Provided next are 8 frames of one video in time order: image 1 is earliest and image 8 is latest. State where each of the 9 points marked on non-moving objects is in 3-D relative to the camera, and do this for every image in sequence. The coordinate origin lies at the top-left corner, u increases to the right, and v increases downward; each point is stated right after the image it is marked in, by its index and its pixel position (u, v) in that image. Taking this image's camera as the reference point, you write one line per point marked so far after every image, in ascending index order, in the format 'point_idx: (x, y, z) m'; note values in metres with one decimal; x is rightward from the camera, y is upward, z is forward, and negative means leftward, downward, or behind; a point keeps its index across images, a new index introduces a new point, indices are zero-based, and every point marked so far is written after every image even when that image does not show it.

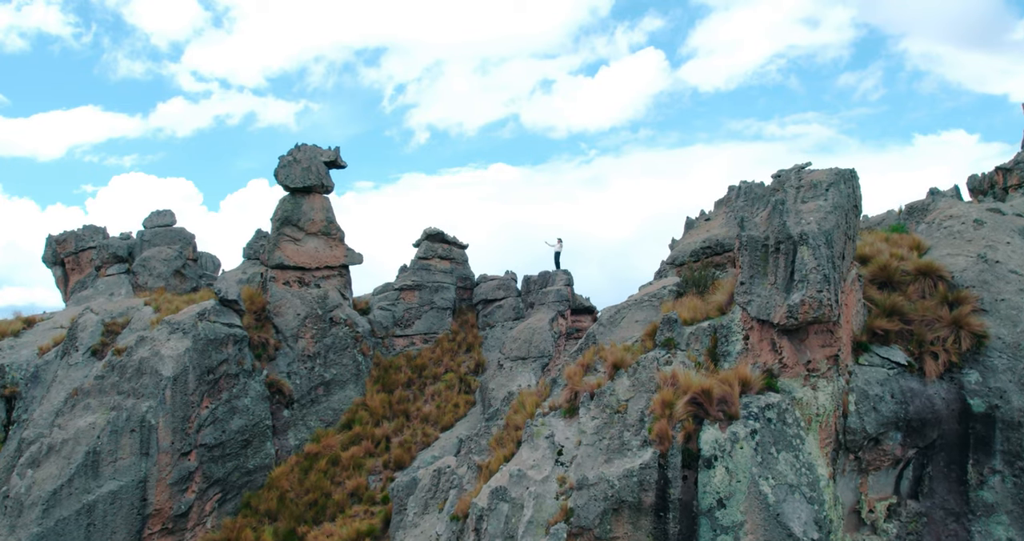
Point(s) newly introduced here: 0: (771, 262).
0: (+2.8, +0.1, +9.3) m
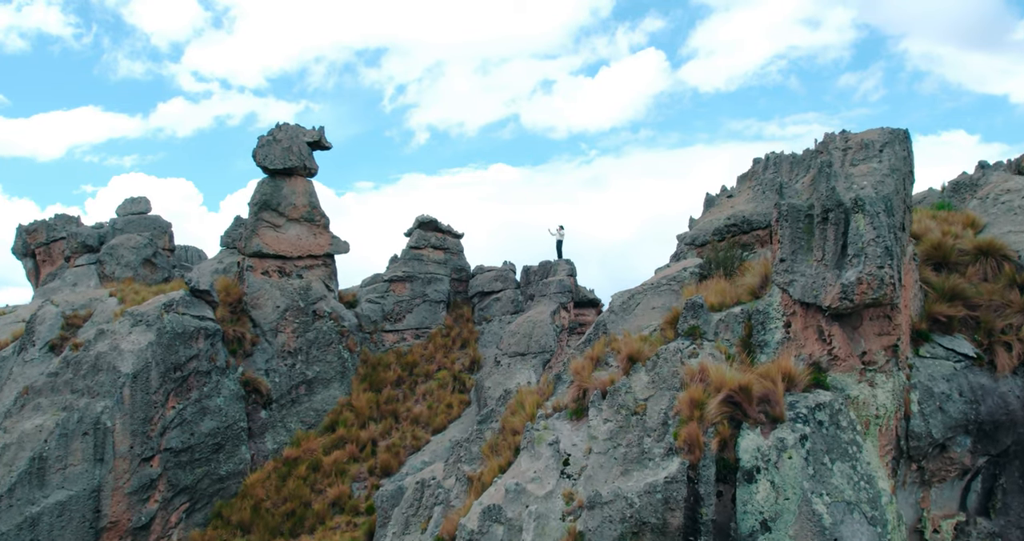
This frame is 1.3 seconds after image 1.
0: (+2.8, +0.3, +7.8) m
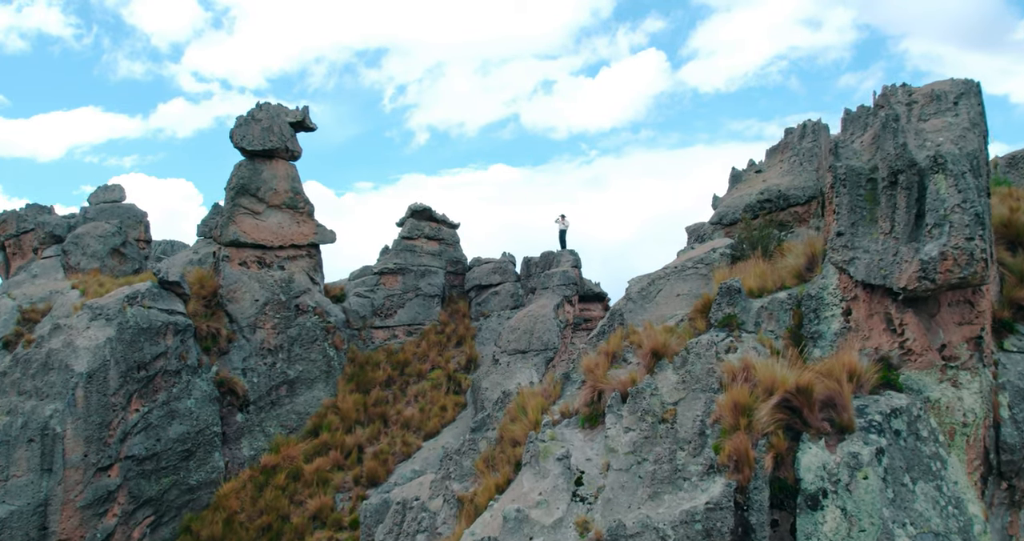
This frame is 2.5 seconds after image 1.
0: (+2.7, +0.5, +6.4) m
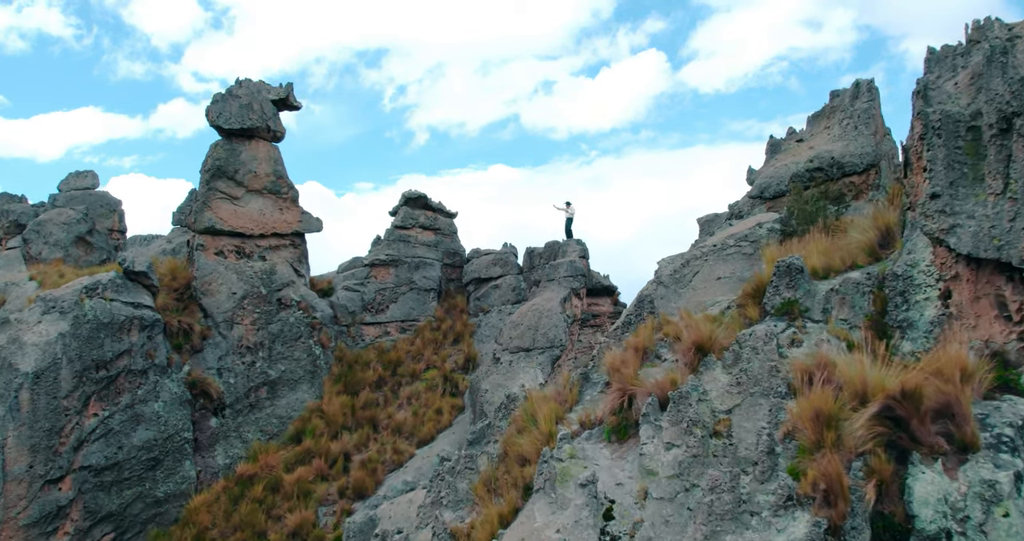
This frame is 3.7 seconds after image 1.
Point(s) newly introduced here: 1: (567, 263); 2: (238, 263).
0: (+2.8, +0.7, +5.0) m
1: (+1.0, +0.1, +14.8) m
2: (-4.6, +0.1, +14.6) m
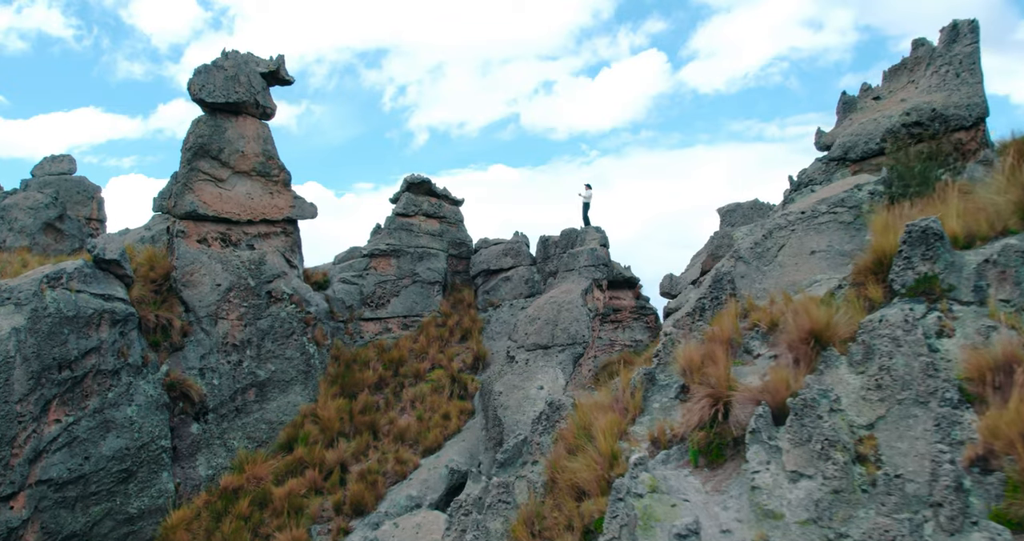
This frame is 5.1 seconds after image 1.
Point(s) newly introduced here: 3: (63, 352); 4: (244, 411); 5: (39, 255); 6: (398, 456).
0: (+3.0, +0.8, +3.6) m
1: (+1.2, +0.3, +13.4) m
2: (-4.4, +0.3, +13.2) m
3: (-5.3, -1.0, +10.3) m
4: (-3.8, -2.0, +12.4) m
5: (-6.9, +0.2, +12.6) m
6: (-1.5, -2.5, +11.6) m
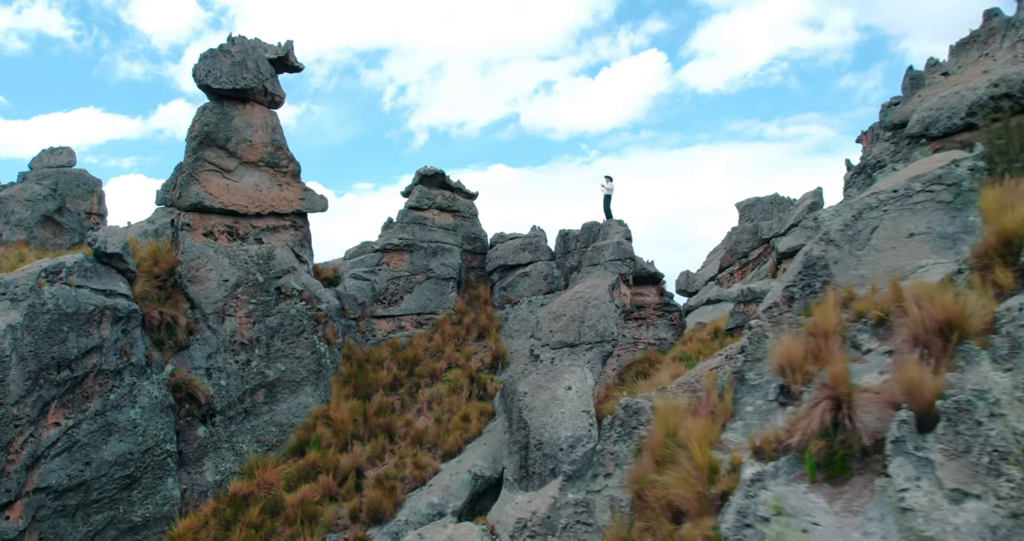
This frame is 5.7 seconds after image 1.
0: (+3.3, +0.9, +3.0) m
1: (+1.5, +0.4, +12.7) m
2: (-4.1, +0.3, +12.6) m
3: (-5.0, -0.9, +9.7) m
4: (-3.5, -1.9, +11.8) m
5: (-6.6, +0.3, +12.0) m
6: (-1.2, -2.4, +11.0) m
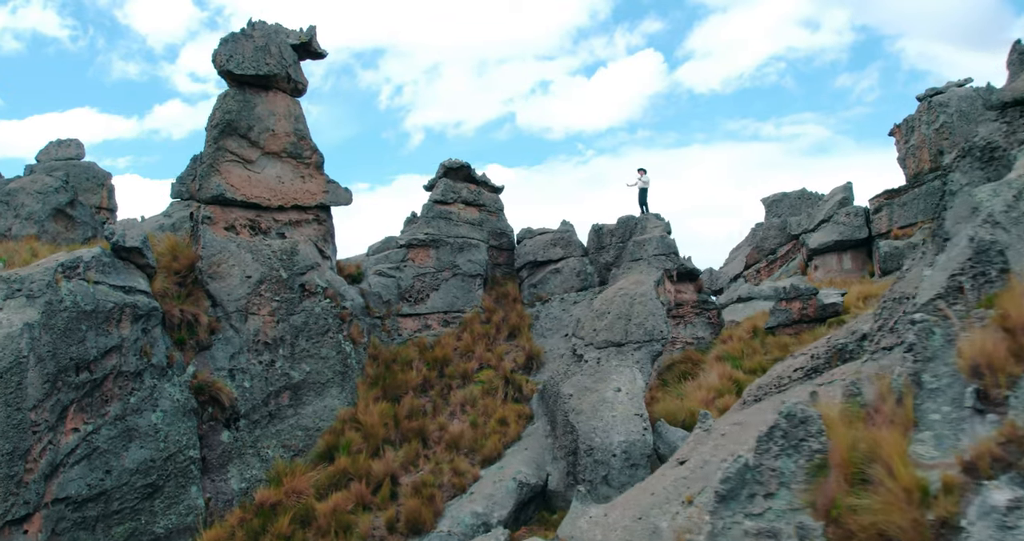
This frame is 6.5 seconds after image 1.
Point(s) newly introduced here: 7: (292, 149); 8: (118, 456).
0: (+3.9, +1.0, +2.4) m
1: (+2.0, +0.4, +12.1) m
2: (-3.6, +0.4, +11.9) m
3: (-4.5, -0.8, +9.1) m
4: (-3.0, -1.9, +11.2) m
5: (-6.1, +0.3, +11.4) m
6: (-0.7, -2.3, +10.4) m
7: (-3.2, +1.8, +12.6) m
8: (-4.2, -2.0, +9.2) m
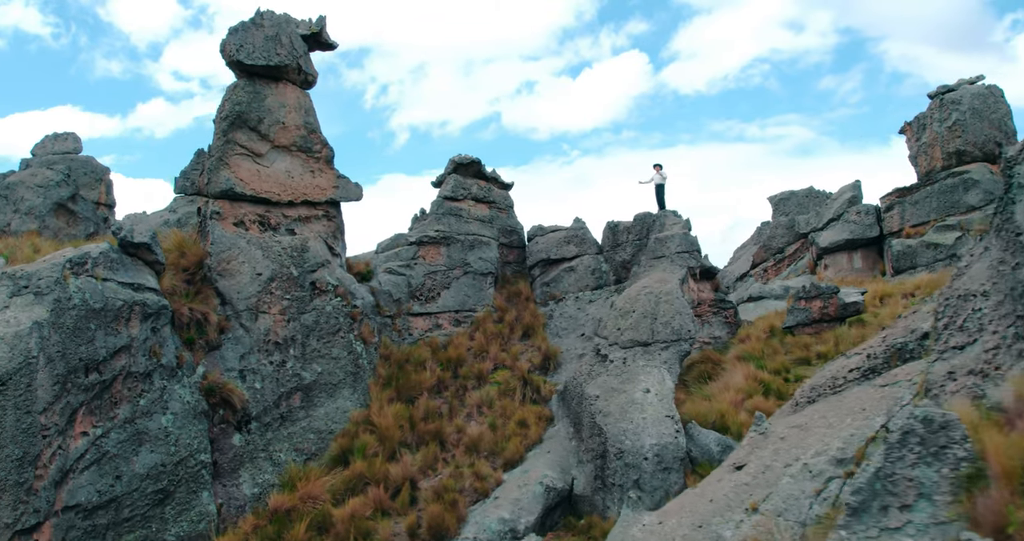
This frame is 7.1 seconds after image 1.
0: (+4.3, +1.0, +2.2) m
1: (+2.2, +0.5, +11.8) m
2: (-3.3, +0.4, +11.6) m
3: (-4.2, -0.8, +8.7) m
4: (-2.8, -1.8, +10.8) m
5: (-5.8, +0.4, +10.9) m
6: (-0.4, -2.3, +10.0) m
7: (-3.0, +1.8, +12.2) m
8: (-3.9, -1.9, +8.8) m
